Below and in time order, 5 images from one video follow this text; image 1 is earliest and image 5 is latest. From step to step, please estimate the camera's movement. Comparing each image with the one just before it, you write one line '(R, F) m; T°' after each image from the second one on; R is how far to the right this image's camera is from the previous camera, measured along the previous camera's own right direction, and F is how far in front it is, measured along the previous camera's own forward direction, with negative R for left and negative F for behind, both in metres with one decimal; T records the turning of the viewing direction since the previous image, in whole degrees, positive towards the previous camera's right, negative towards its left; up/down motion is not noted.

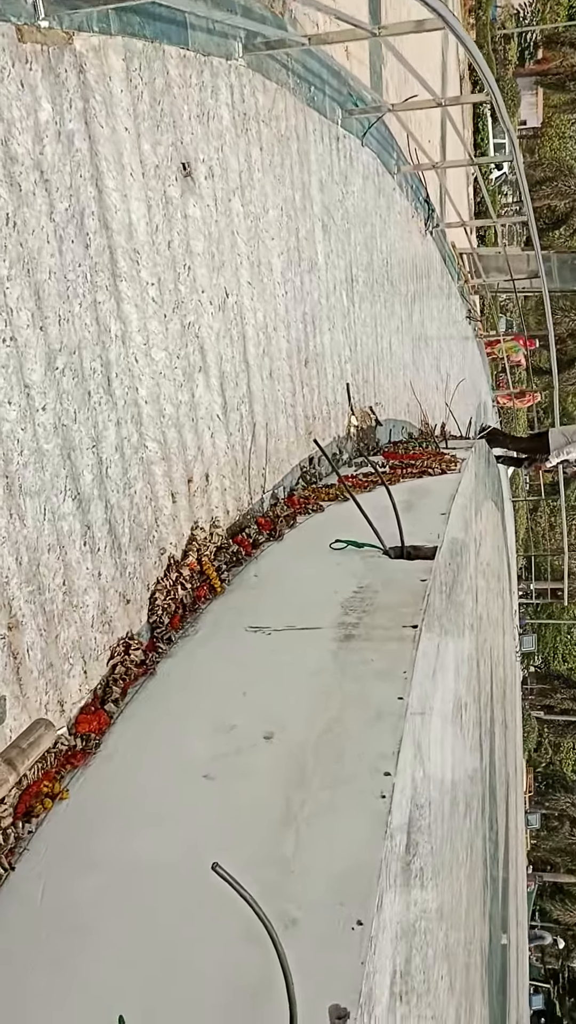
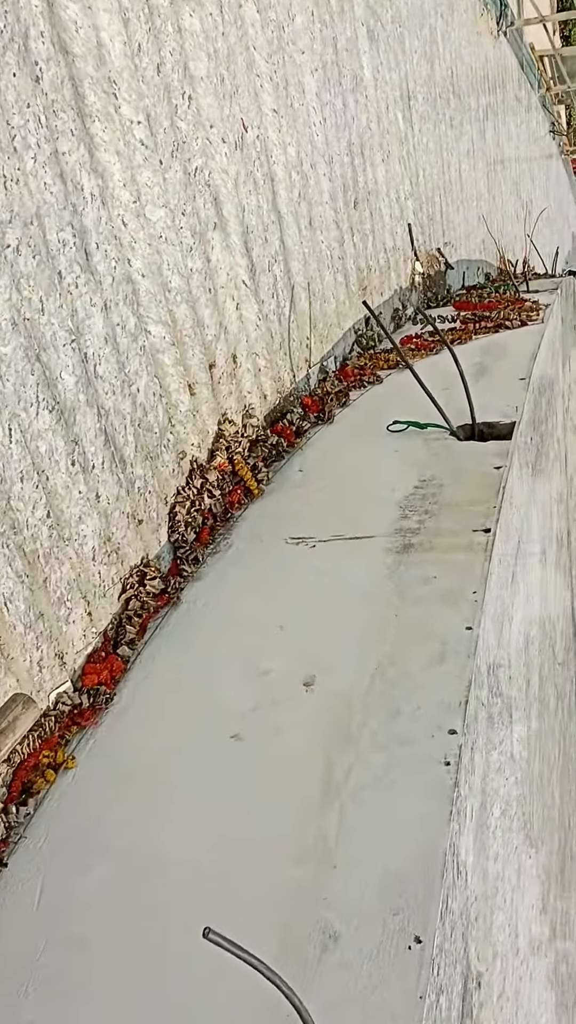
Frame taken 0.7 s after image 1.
(+0.1, +0.6) m; -6°
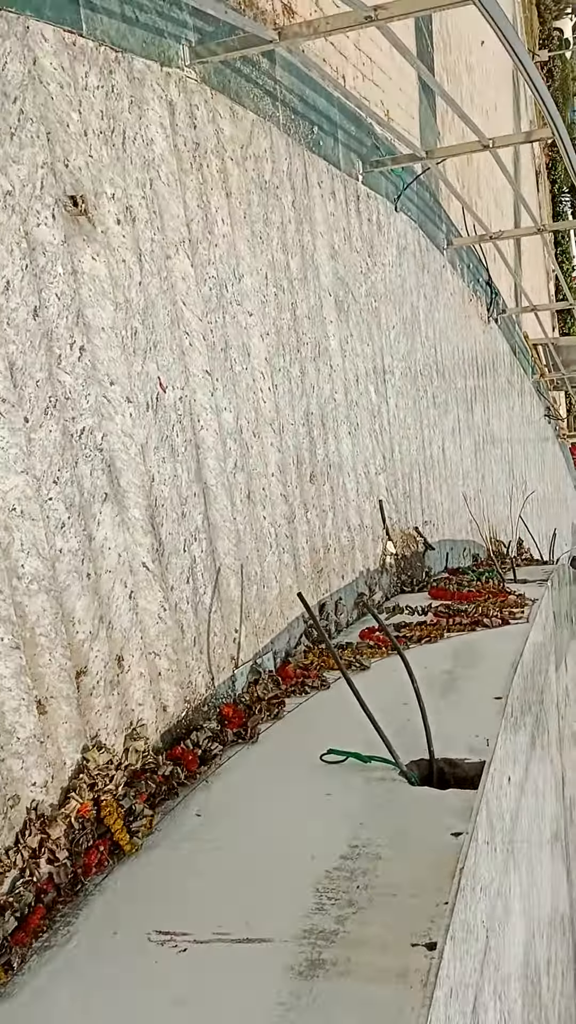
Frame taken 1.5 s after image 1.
(+0.3, +0.7) m; -1°
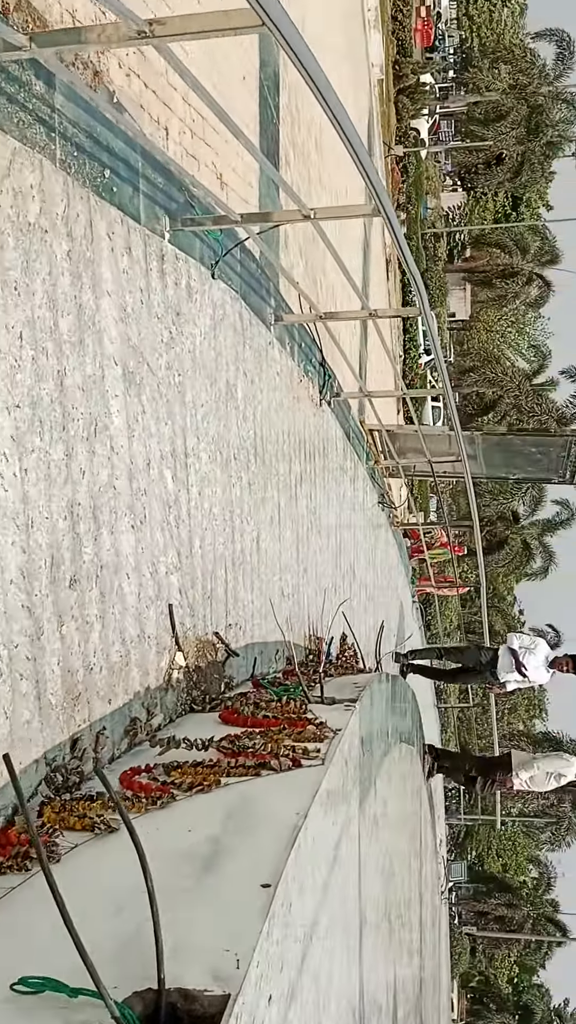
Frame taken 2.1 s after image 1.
(+0.3, +0.6) m; +9°
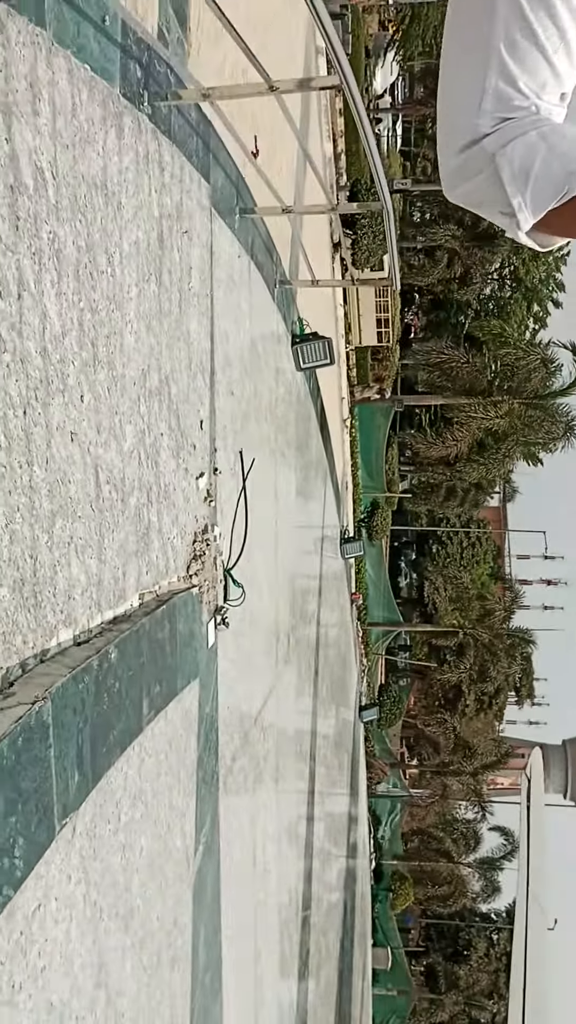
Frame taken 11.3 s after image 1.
(+0.7, +2.4) m; 0°
